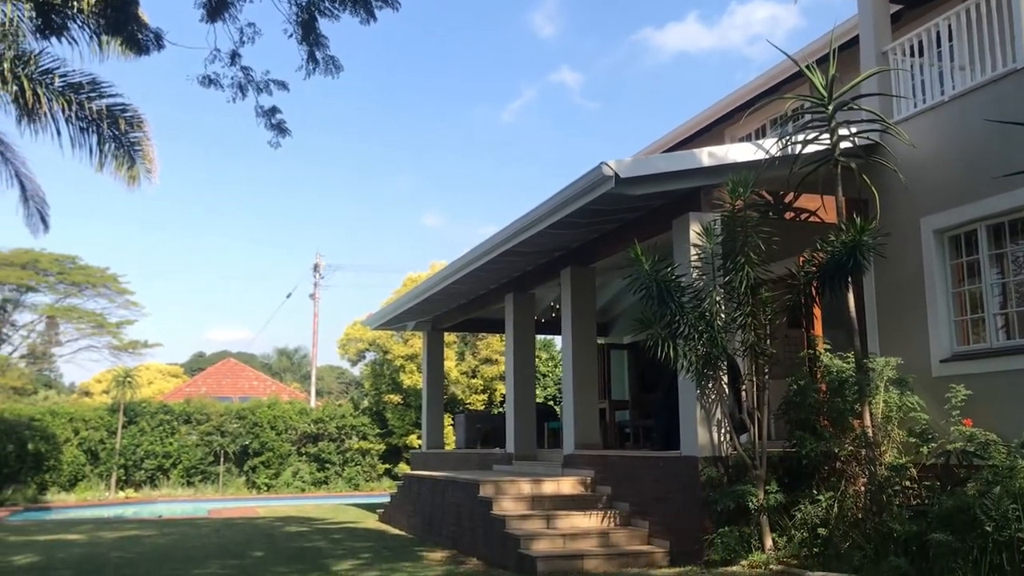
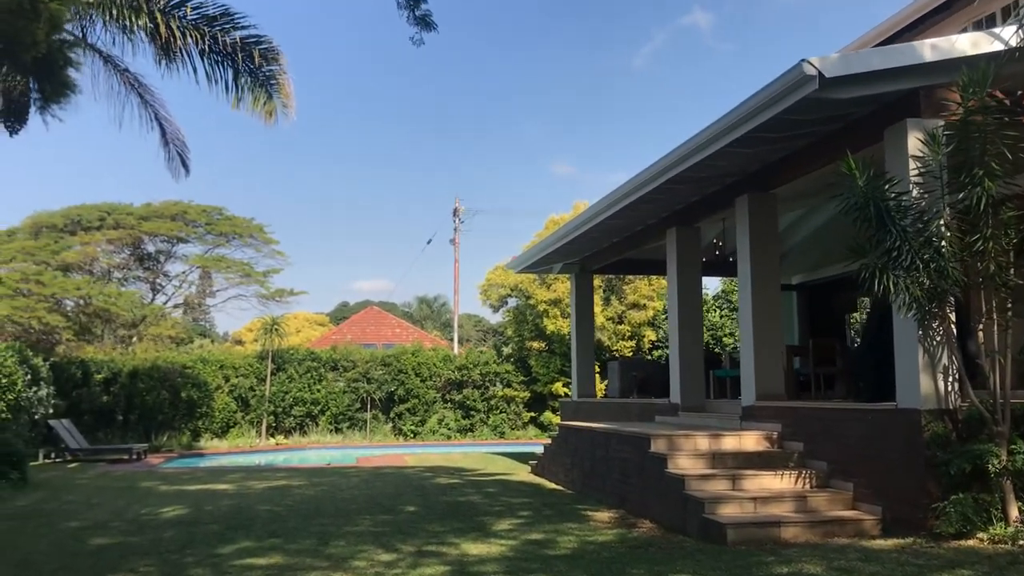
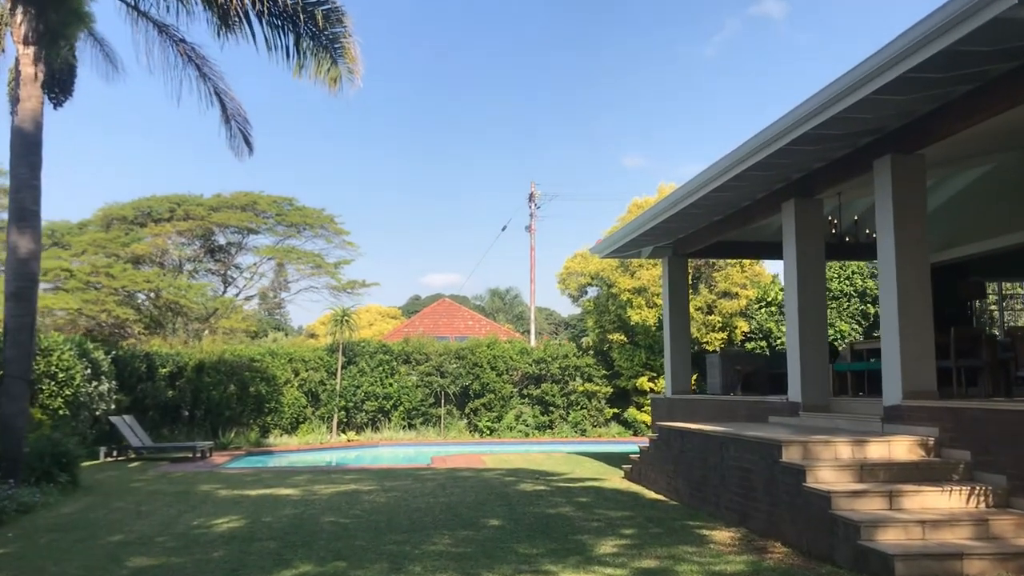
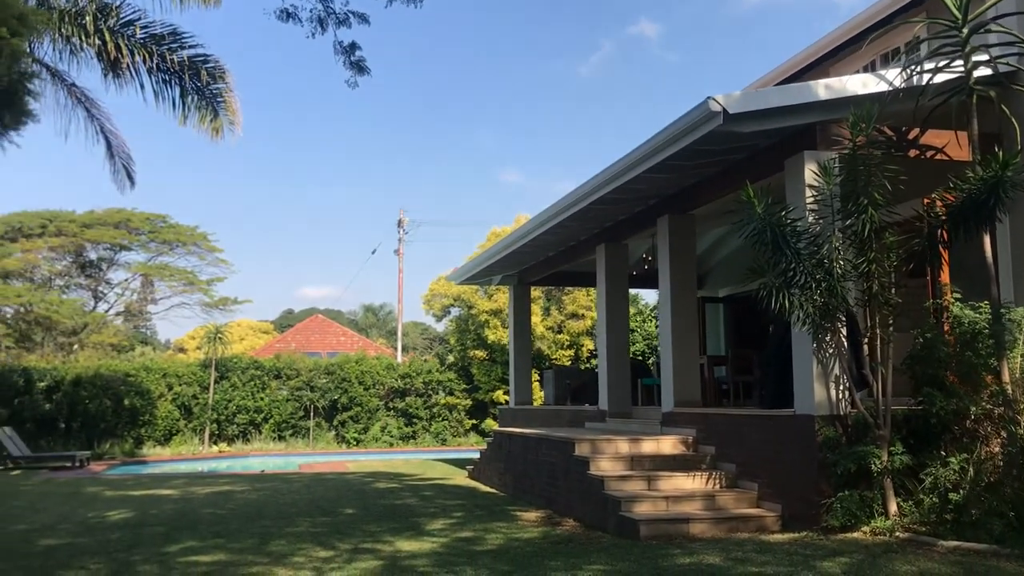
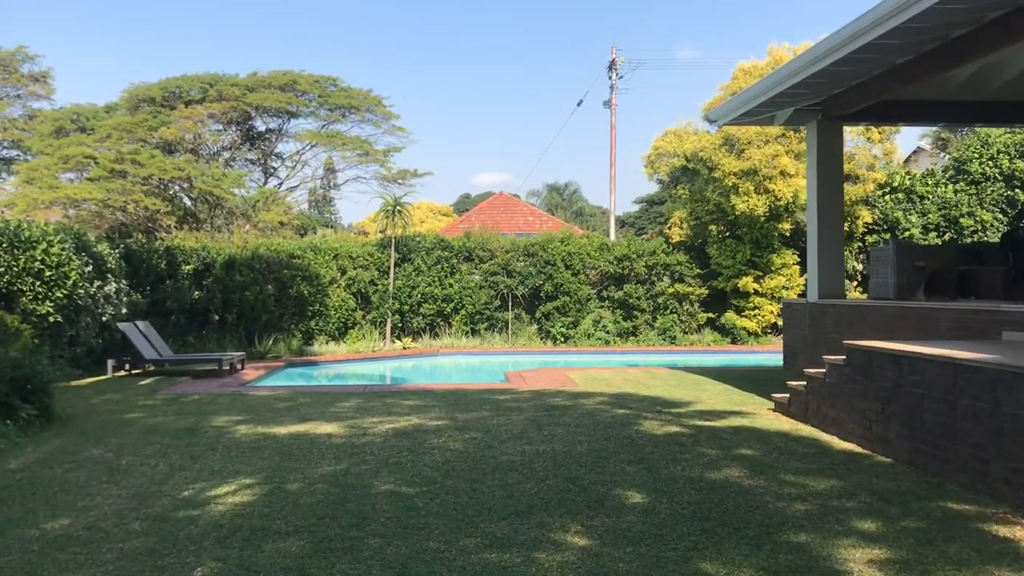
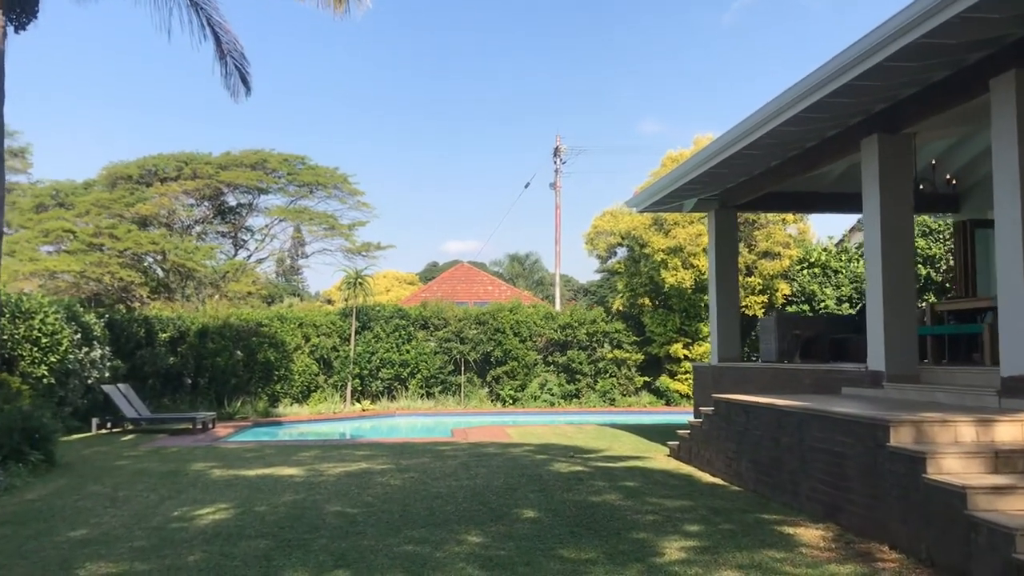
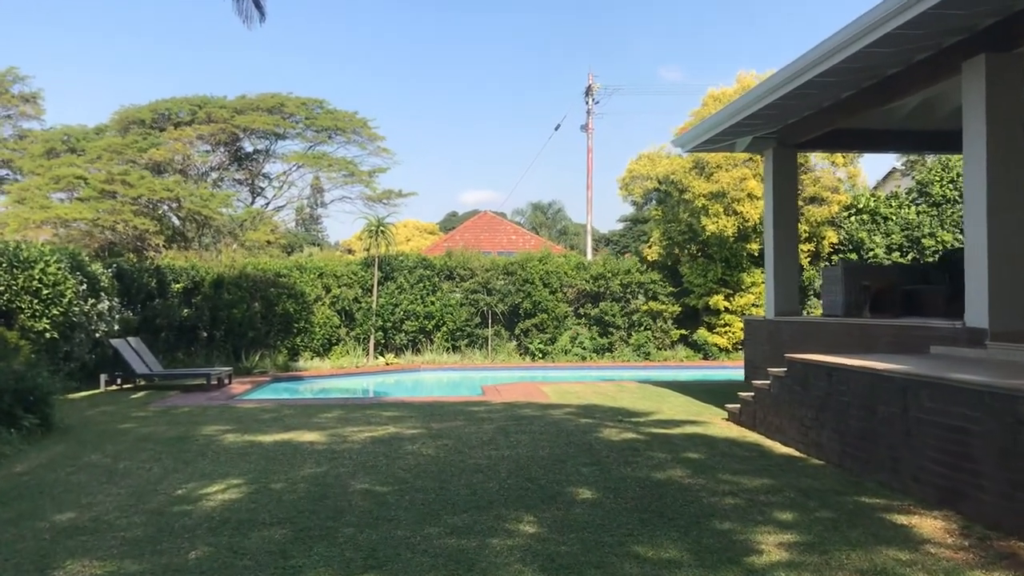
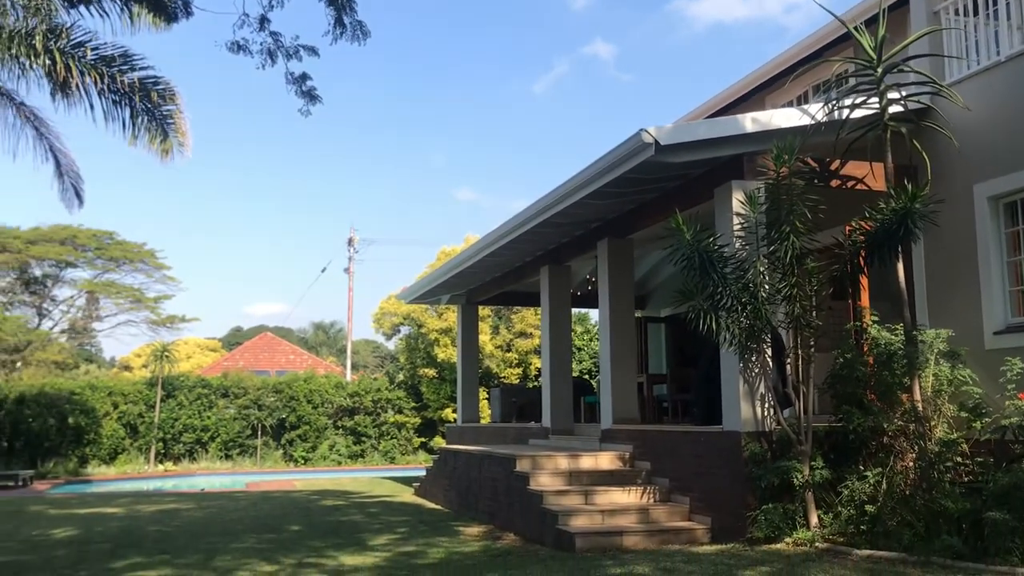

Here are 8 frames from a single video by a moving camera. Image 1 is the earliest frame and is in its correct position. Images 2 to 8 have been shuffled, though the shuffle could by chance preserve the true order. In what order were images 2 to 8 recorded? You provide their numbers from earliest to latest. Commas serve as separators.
8, 4, 2, 3, 6, 7, 5
